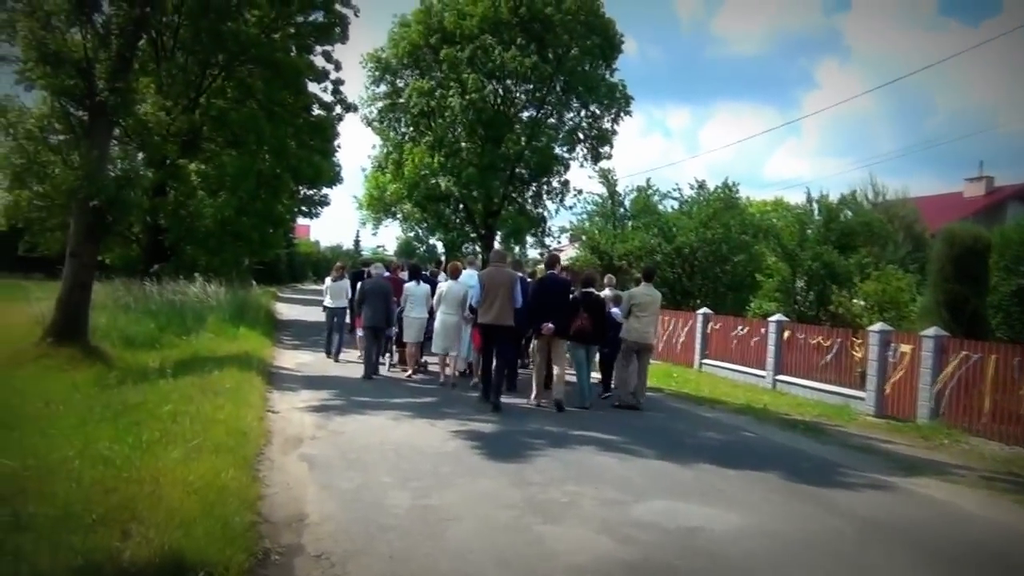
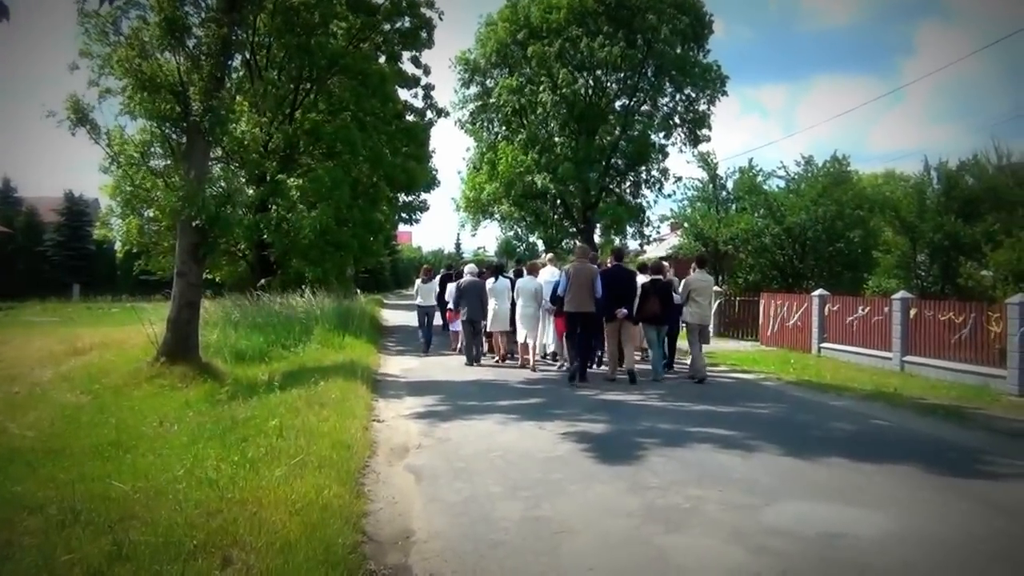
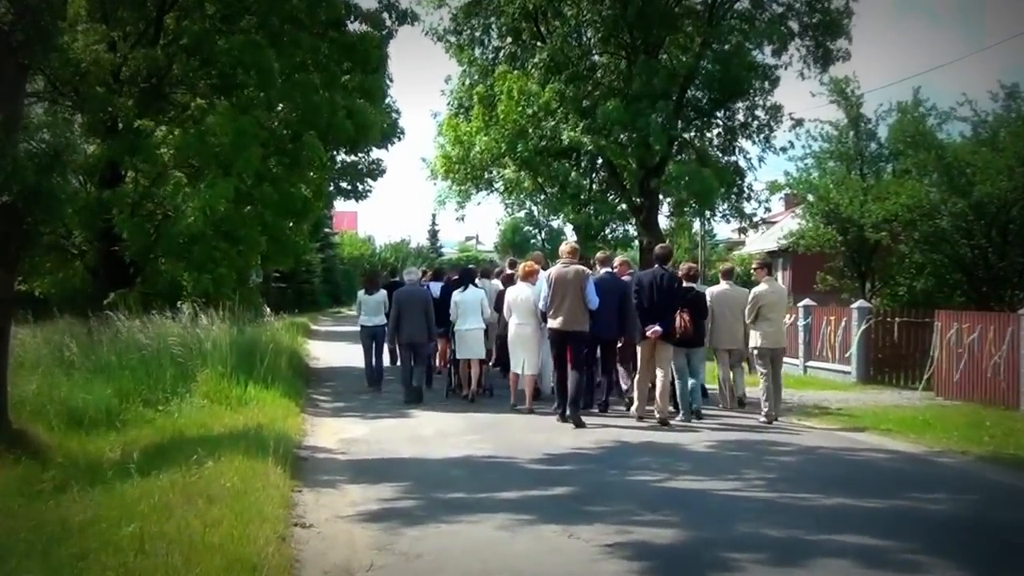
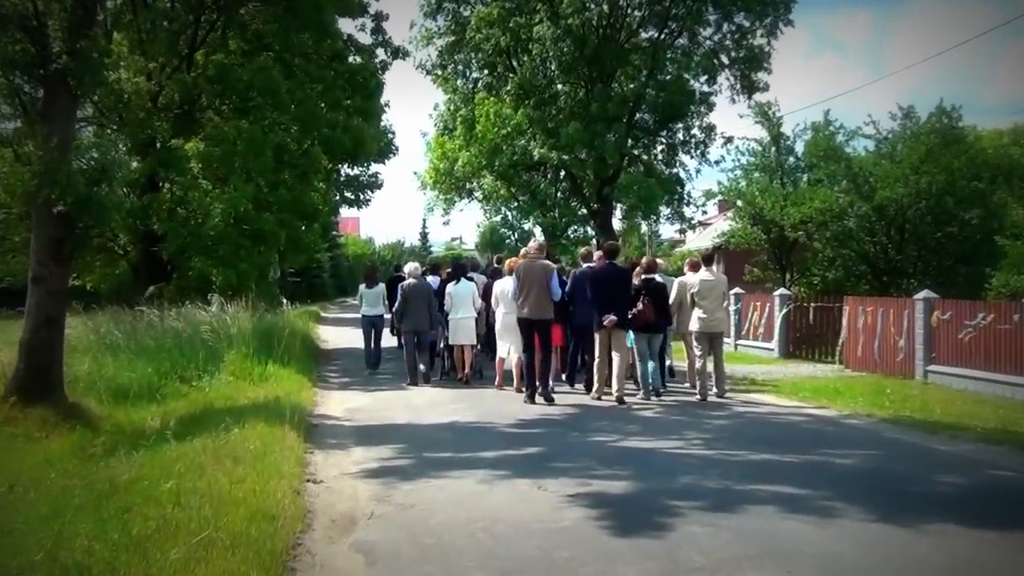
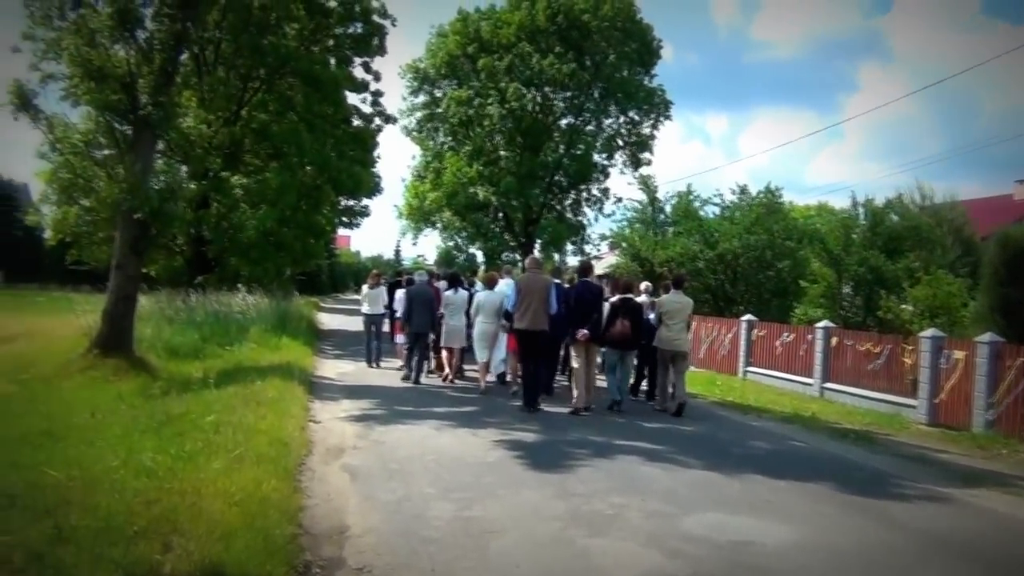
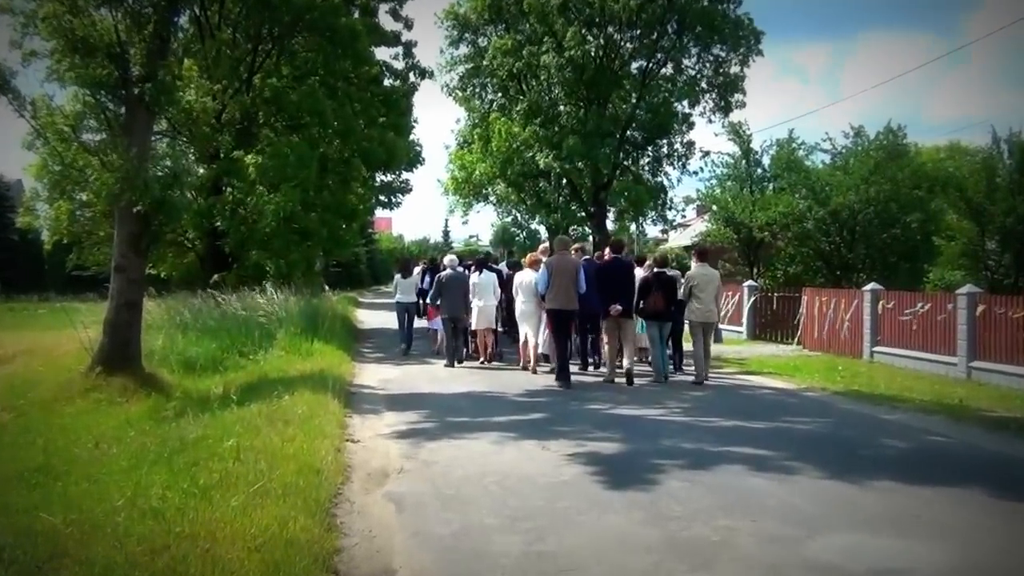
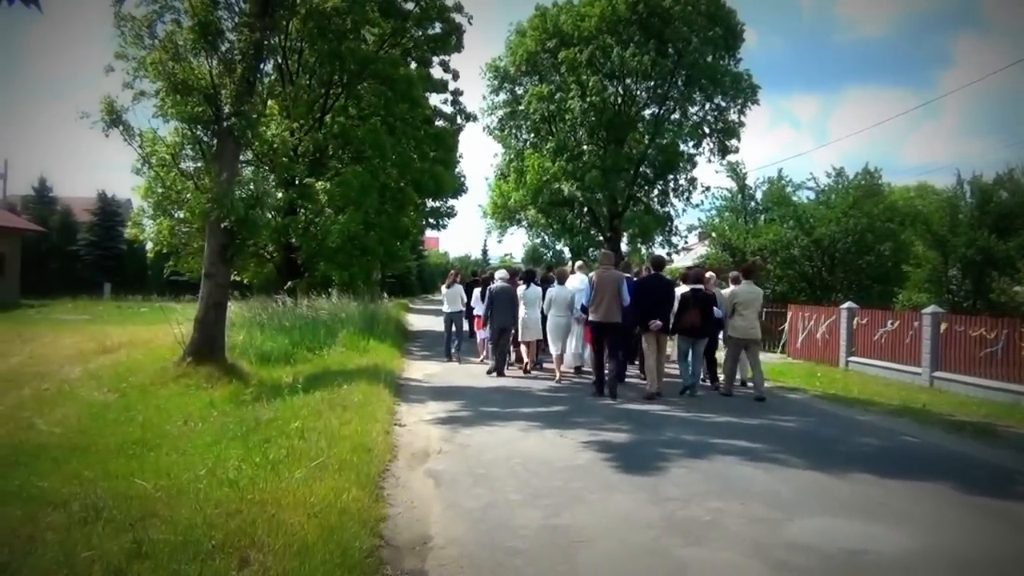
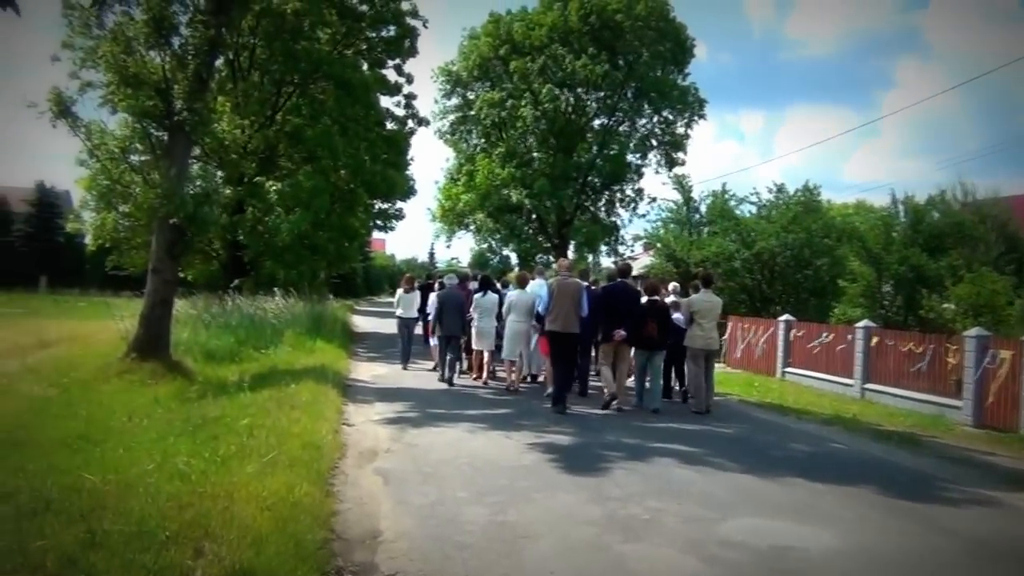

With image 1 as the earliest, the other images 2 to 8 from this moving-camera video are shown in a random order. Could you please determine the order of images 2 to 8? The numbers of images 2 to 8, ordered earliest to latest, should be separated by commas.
5, 8, 7, 2, 6, 4, 3
